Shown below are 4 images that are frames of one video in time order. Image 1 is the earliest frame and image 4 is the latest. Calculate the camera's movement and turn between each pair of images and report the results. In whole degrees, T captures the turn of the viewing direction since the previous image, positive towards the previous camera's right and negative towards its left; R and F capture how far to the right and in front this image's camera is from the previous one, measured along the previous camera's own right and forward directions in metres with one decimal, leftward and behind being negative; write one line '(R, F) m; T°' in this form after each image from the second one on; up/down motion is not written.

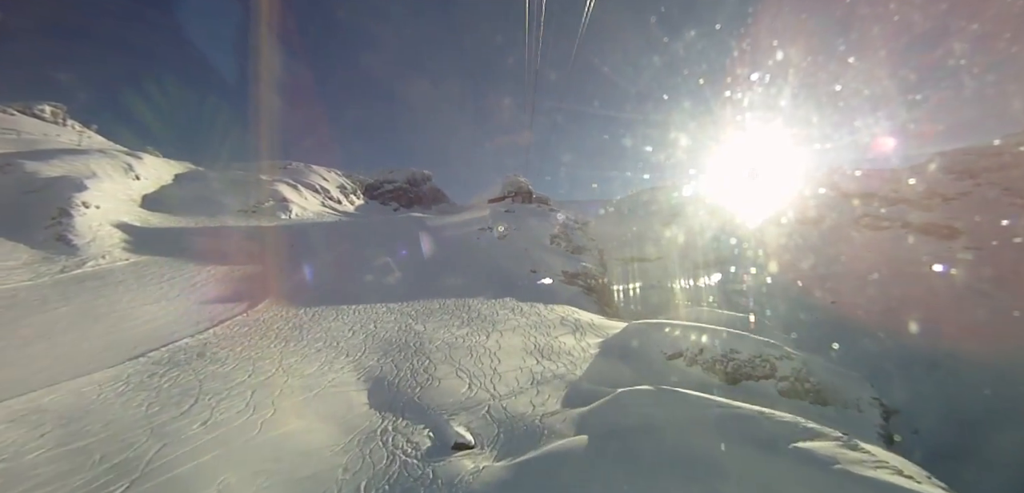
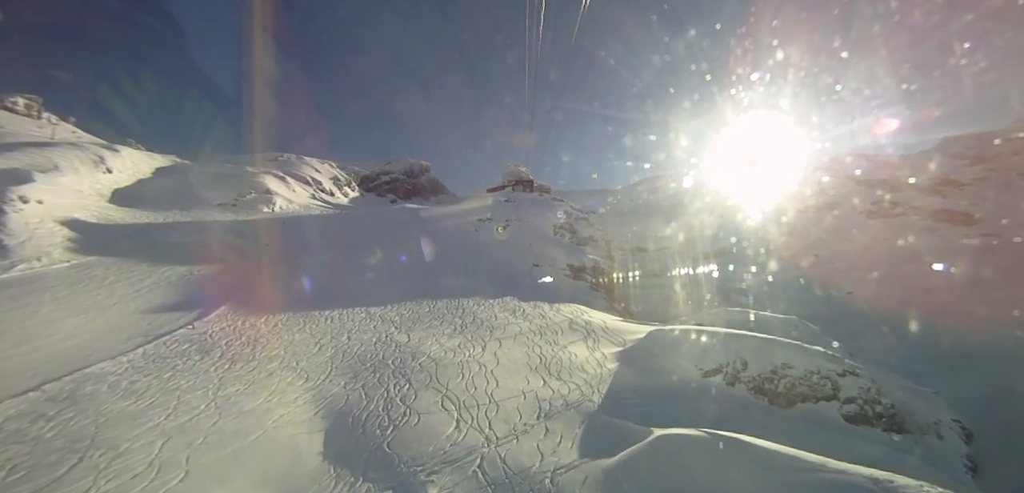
(0.0, +0.7) m; 0°
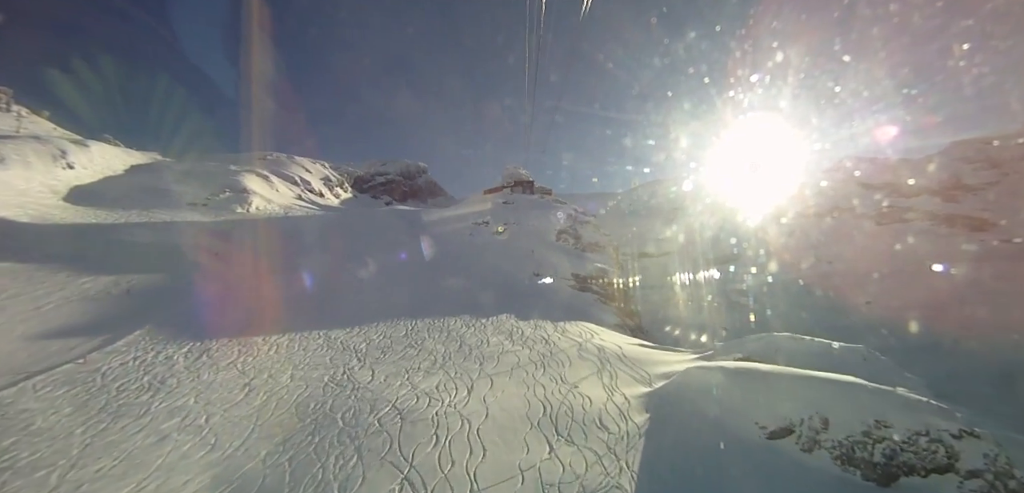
(0.0, +0.8) m; 0°
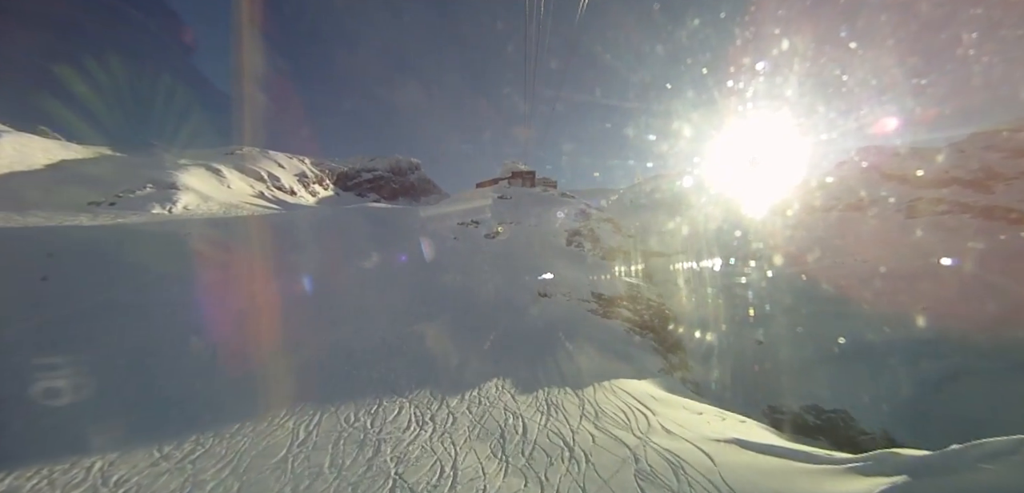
(+0.1, +0.6) m; 0°
